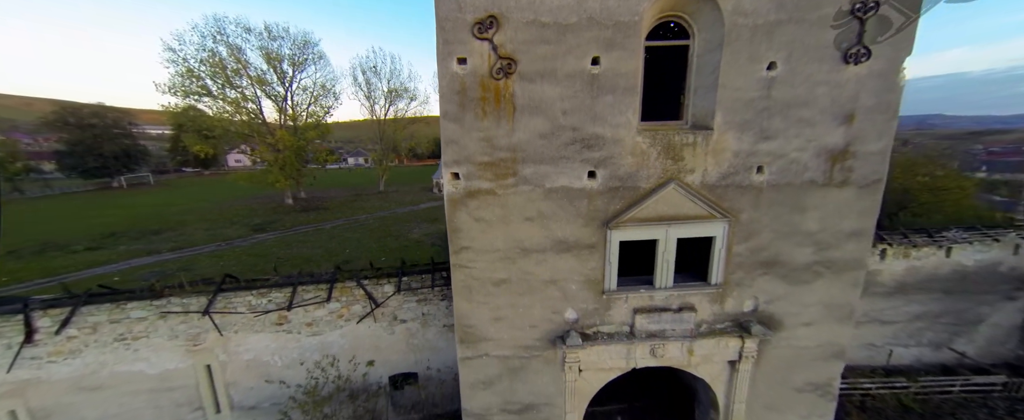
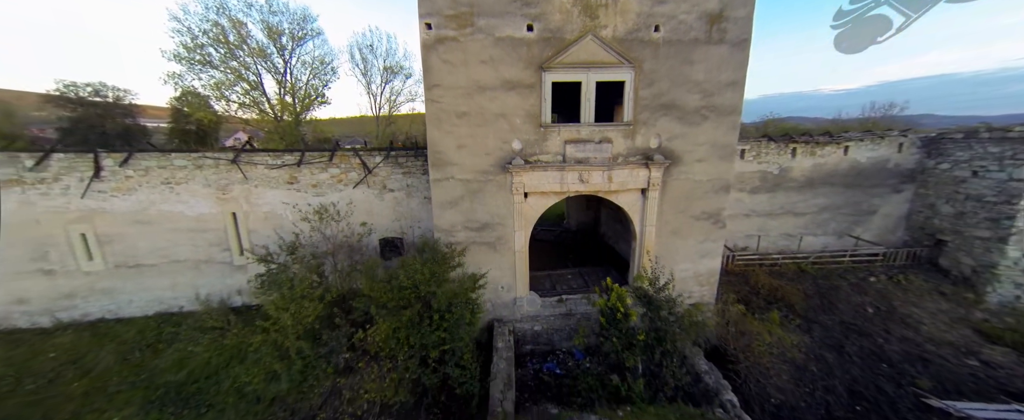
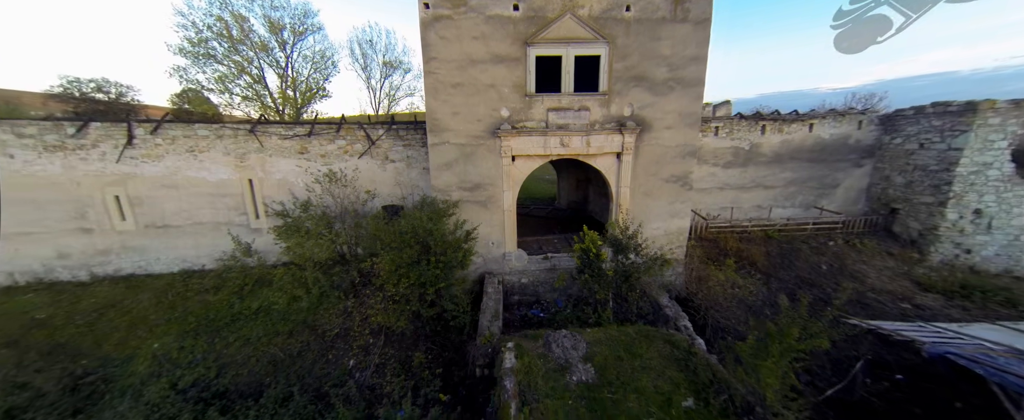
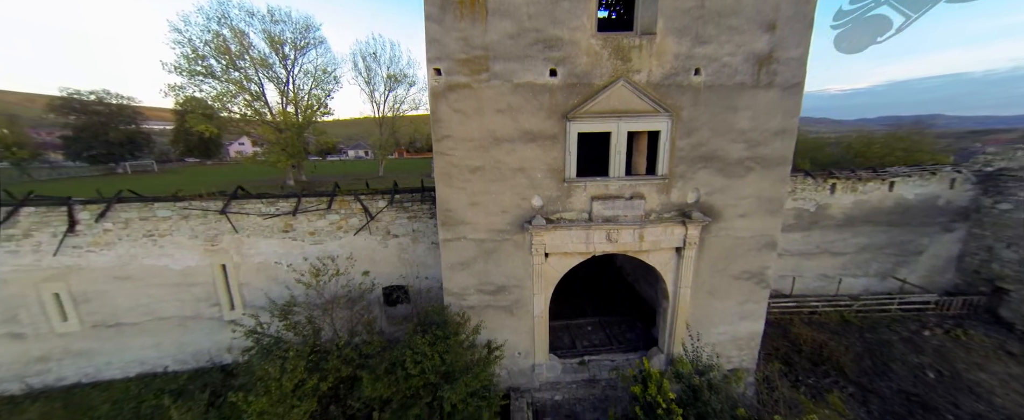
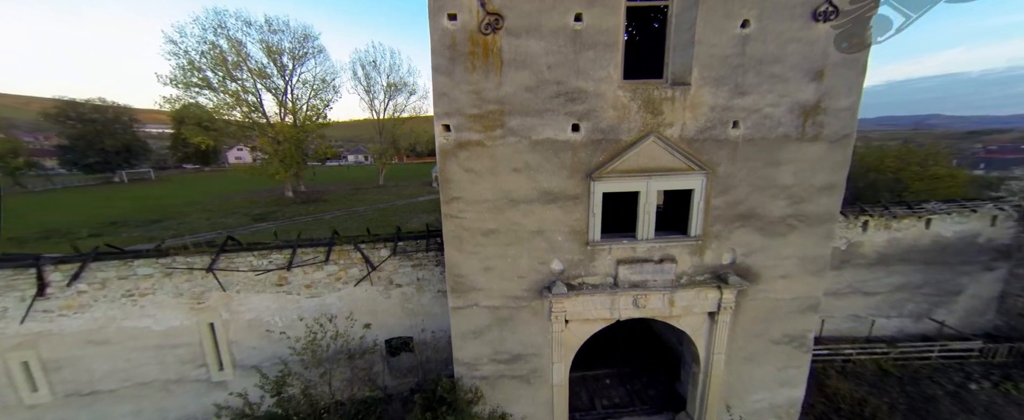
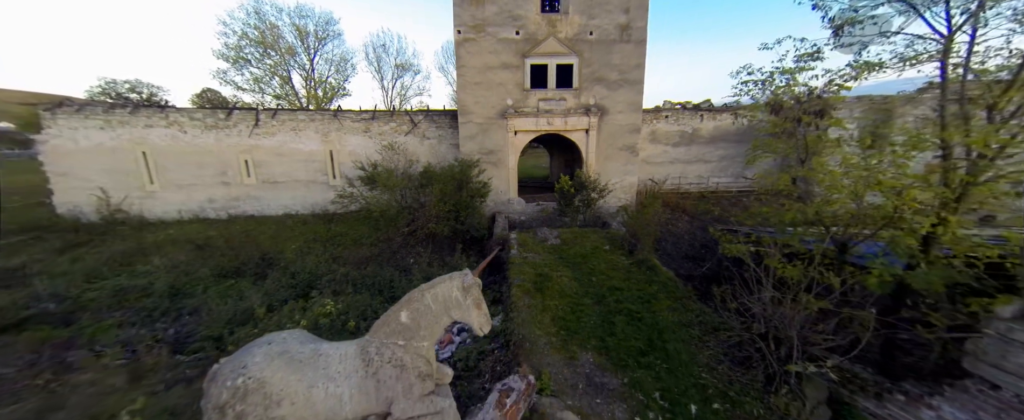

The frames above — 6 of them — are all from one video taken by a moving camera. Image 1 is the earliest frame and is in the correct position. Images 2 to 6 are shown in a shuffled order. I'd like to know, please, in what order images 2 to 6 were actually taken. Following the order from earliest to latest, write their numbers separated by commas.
5, 4, 2, 3, 6
